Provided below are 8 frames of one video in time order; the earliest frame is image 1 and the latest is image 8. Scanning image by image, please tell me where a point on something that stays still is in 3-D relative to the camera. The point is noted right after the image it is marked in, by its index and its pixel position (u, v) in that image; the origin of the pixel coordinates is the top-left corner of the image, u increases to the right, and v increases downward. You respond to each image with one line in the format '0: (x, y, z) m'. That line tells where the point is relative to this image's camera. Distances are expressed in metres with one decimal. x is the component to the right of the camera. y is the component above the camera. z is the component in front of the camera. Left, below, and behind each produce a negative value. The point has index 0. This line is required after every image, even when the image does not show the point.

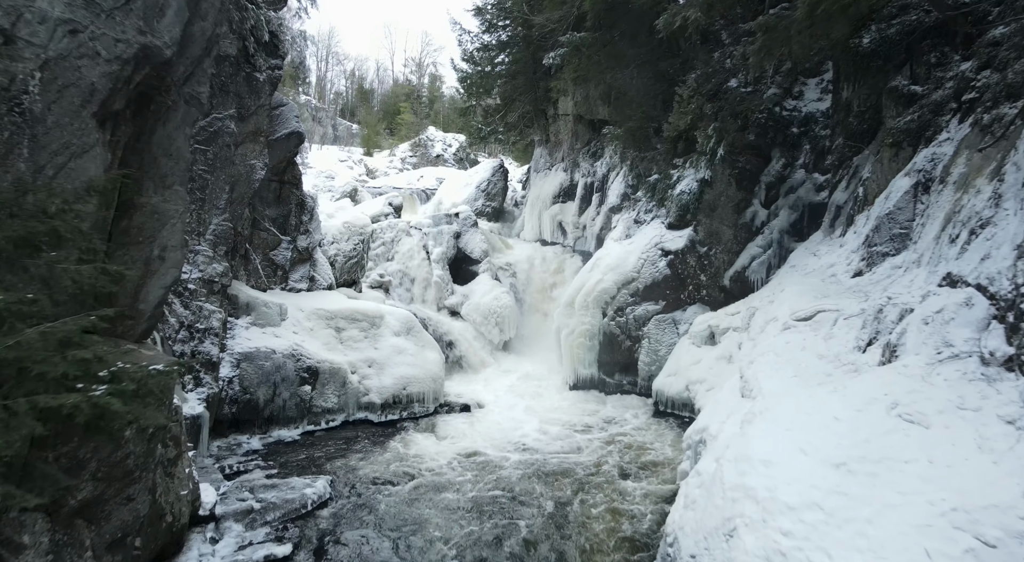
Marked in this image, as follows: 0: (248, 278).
0: (-4.0, 0.0, +8.5) m
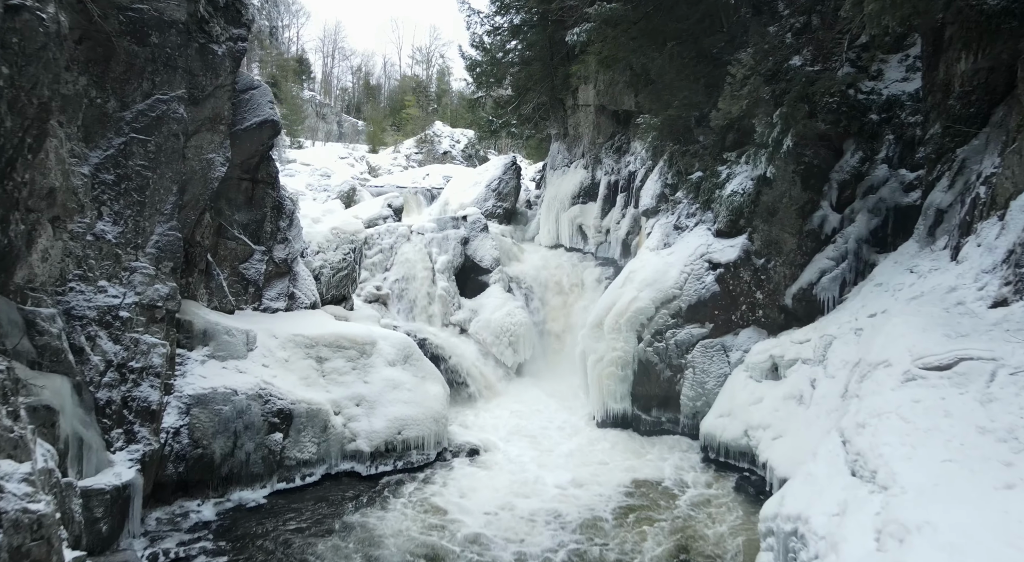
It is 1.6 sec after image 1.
0: (-3.8, -0.2, +7.0) m
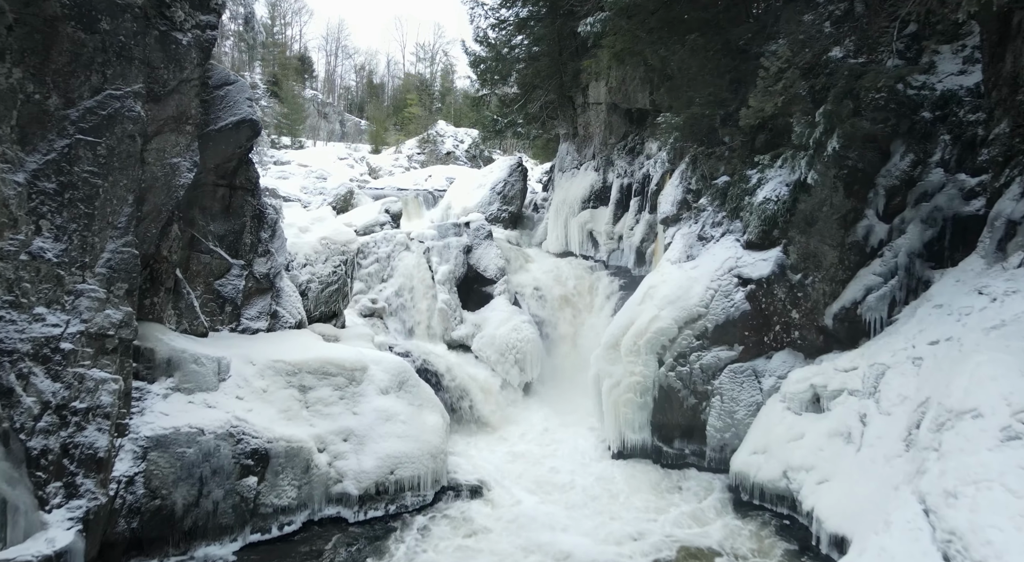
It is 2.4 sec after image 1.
0: (-3.7, -0.4, +6.2) m
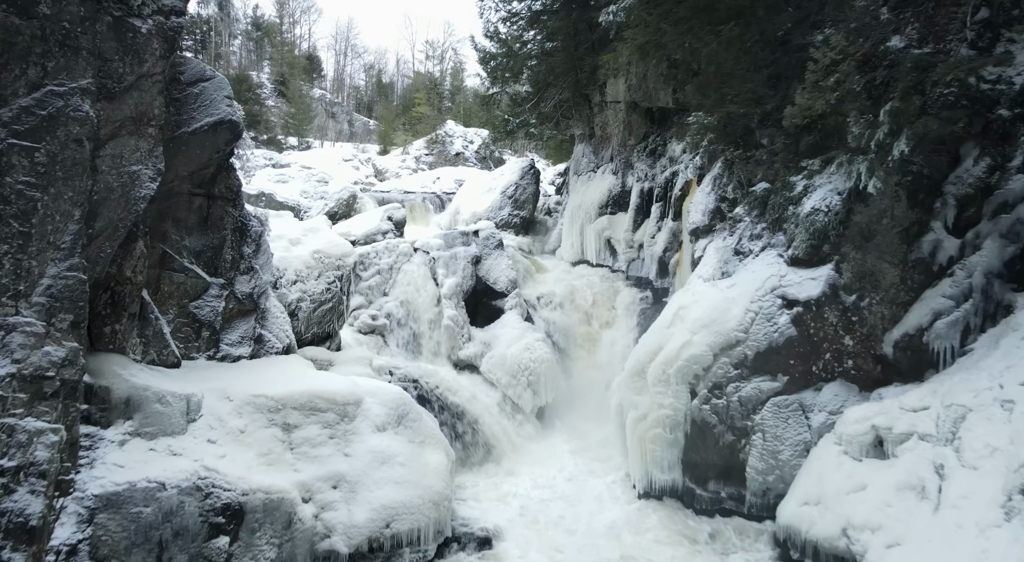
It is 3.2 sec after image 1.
0: (-3.6, -0.7, +5.4) m
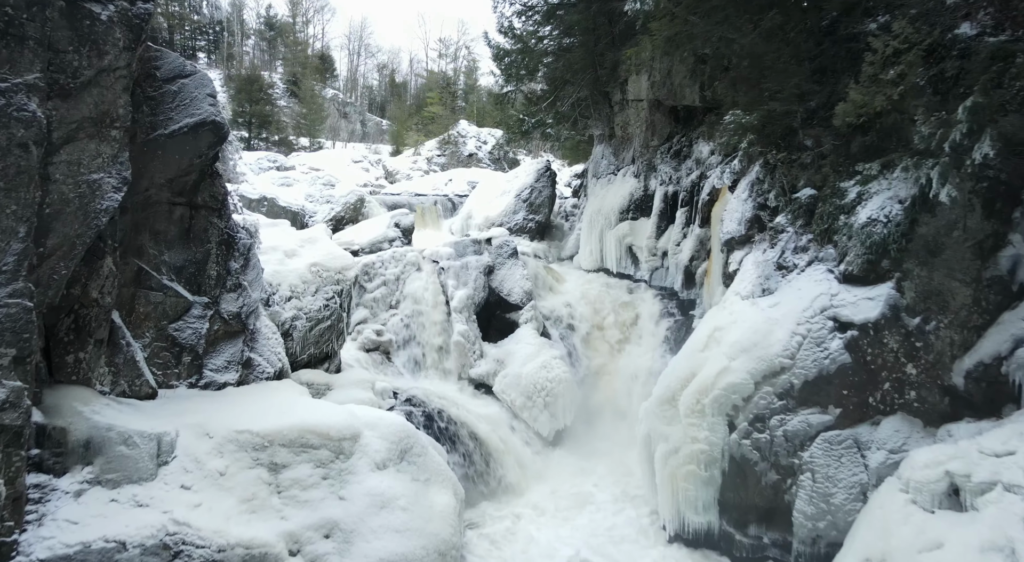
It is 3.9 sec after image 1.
0: (-3.4, -0.9, +4.8) m
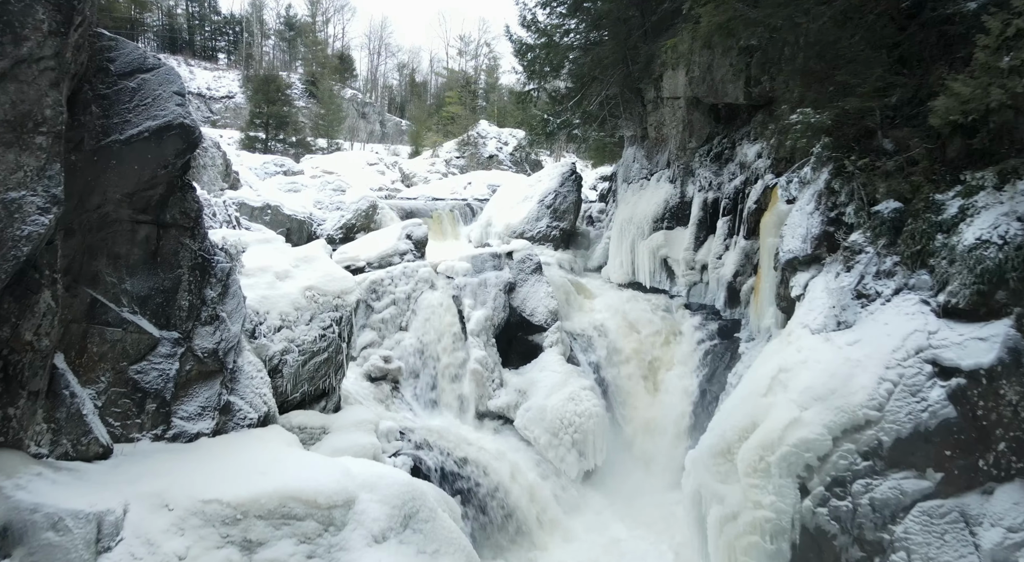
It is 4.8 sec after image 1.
0: (-3.3, -1.1, +4.0) m
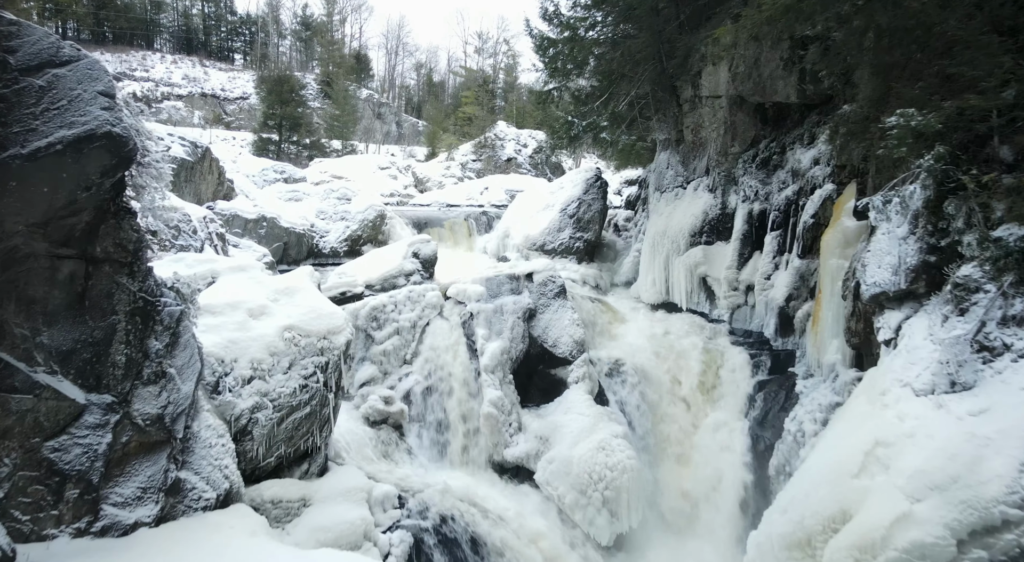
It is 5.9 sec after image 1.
0: (-3.1, -1.5, +3.0) m
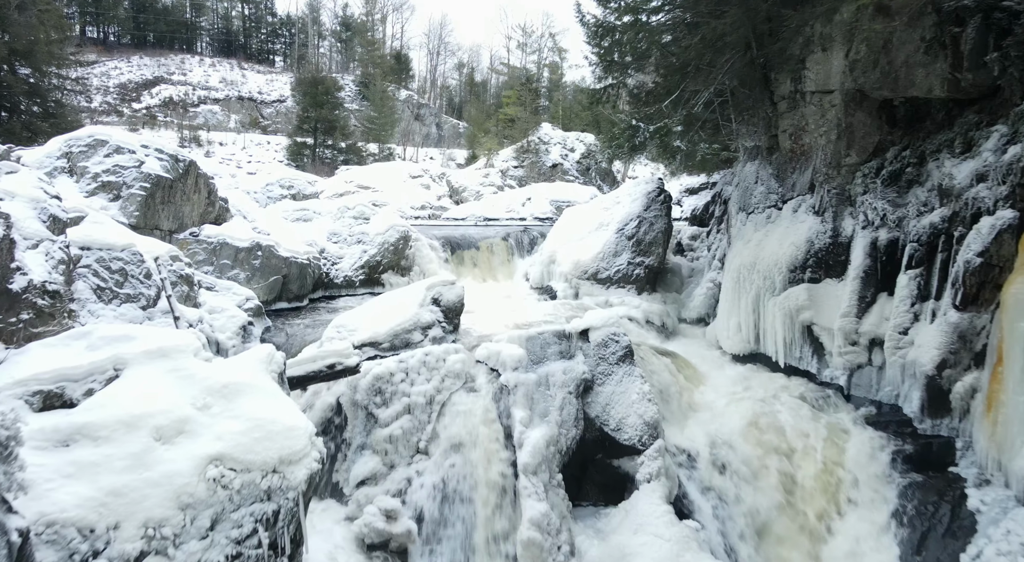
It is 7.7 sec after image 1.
0: (-3.0, -2.0, +1.3) m
